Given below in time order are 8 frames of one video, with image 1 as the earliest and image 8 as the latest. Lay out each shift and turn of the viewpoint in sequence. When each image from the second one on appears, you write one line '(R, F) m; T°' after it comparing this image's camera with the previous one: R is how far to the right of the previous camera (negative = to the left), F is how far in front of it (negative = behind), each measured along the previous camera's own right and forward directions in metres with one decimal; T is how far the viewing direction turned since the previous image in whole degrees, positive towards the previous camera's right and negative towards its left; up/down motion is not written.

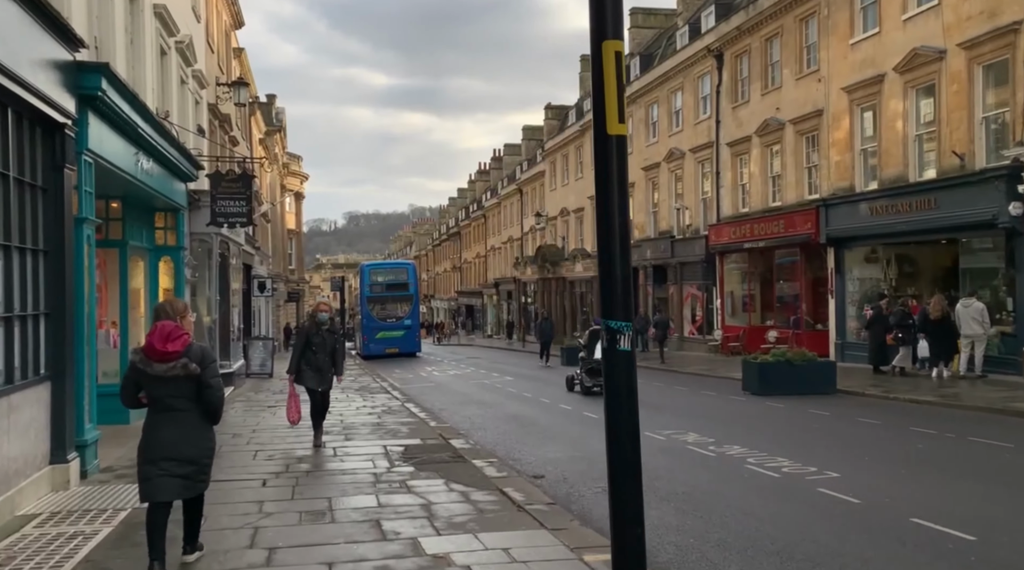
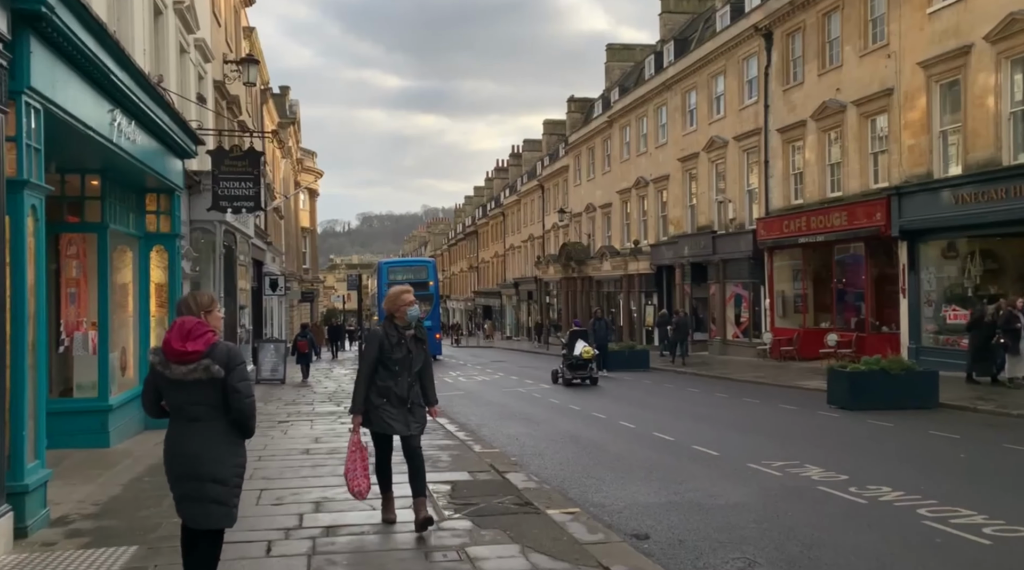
(-0.6, +2.4) m; -1°
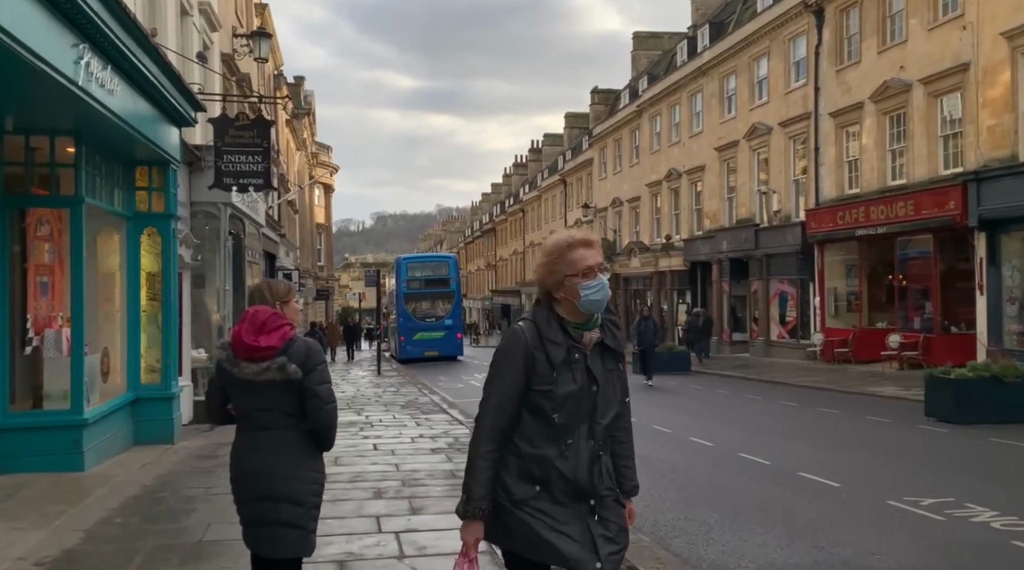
(-0.5, +2.0) m; -1°
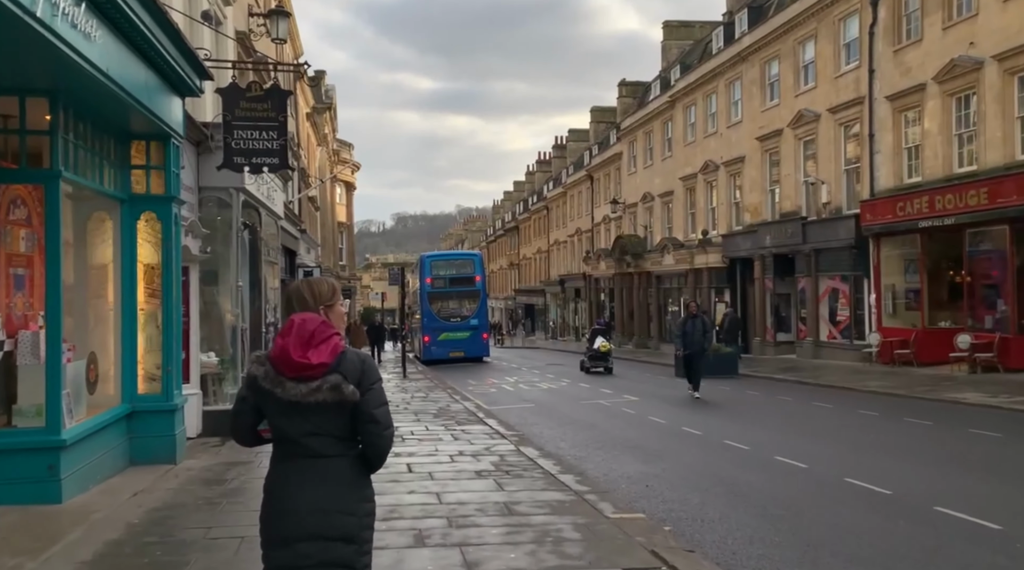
(-0.4, +1.6) m; -1°
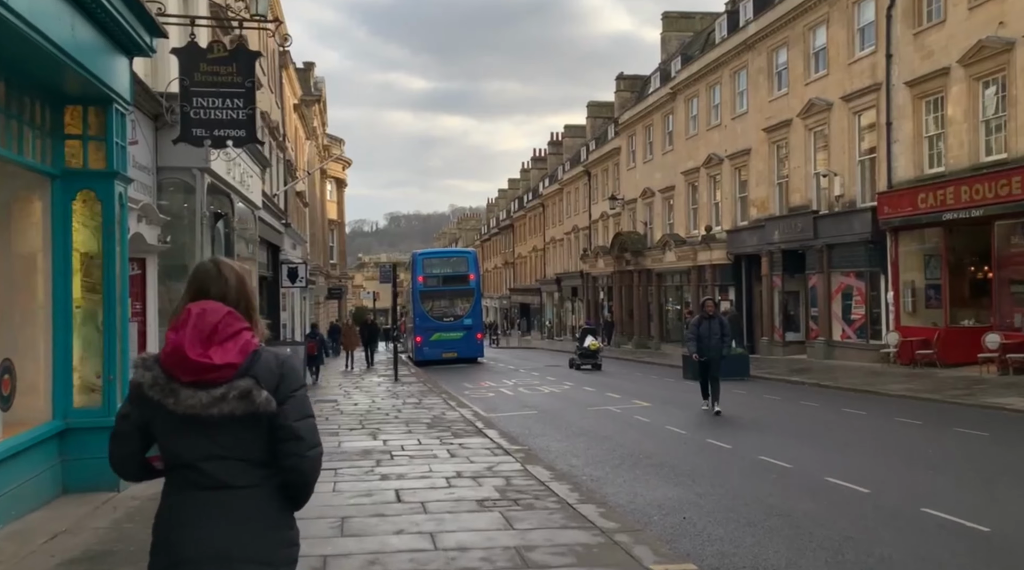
(-0.1, +1.4) m; 0°
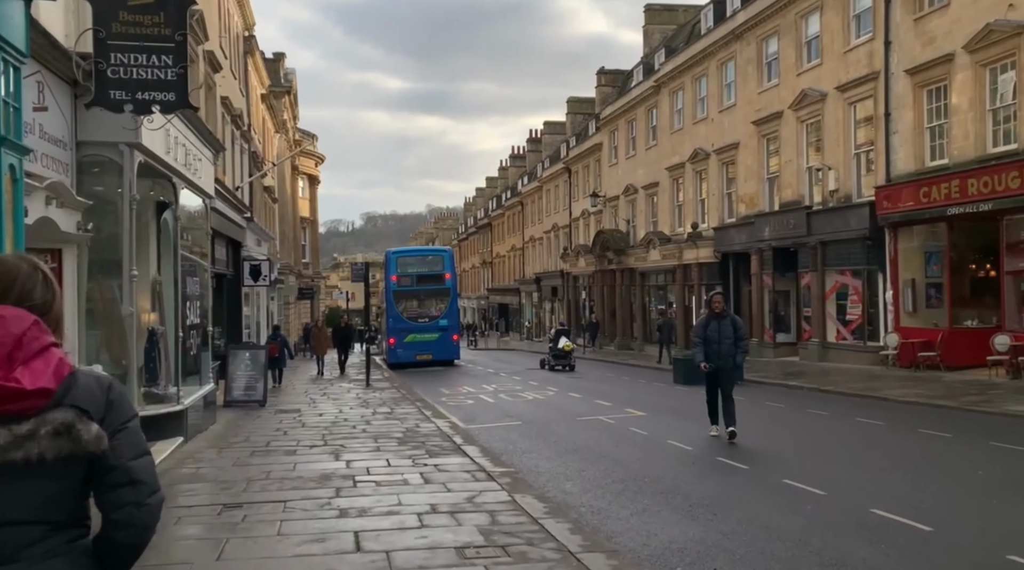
(-0.1, +1.4) m; +1°
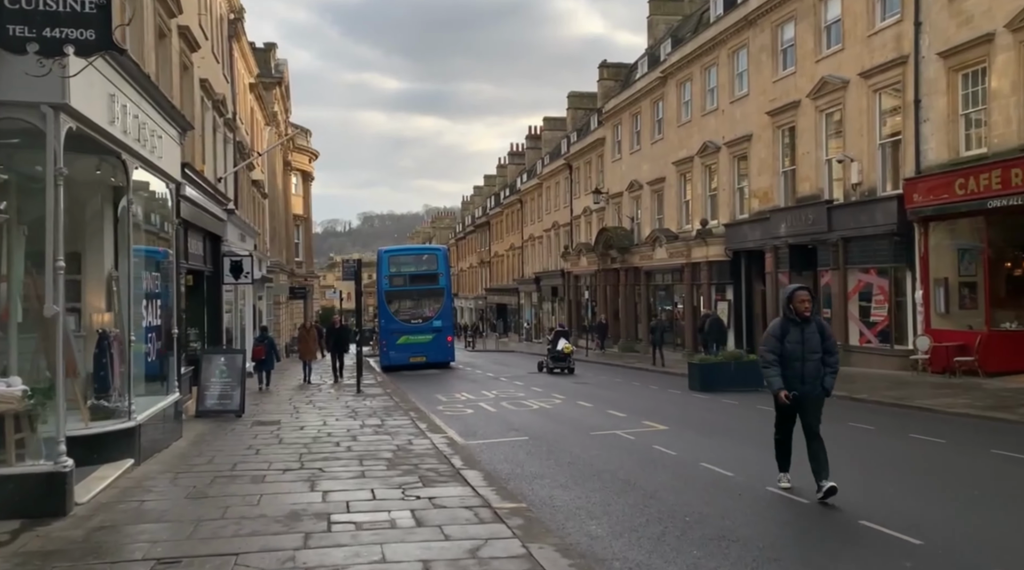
(-0.1, +1.6) m; 0°
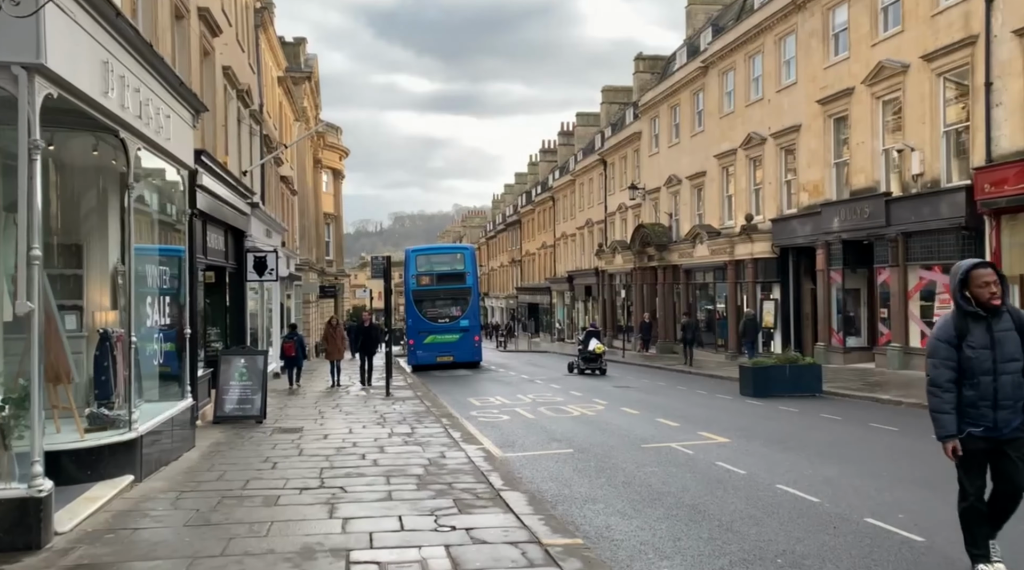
(-0.2, +1.2) m; -2°
